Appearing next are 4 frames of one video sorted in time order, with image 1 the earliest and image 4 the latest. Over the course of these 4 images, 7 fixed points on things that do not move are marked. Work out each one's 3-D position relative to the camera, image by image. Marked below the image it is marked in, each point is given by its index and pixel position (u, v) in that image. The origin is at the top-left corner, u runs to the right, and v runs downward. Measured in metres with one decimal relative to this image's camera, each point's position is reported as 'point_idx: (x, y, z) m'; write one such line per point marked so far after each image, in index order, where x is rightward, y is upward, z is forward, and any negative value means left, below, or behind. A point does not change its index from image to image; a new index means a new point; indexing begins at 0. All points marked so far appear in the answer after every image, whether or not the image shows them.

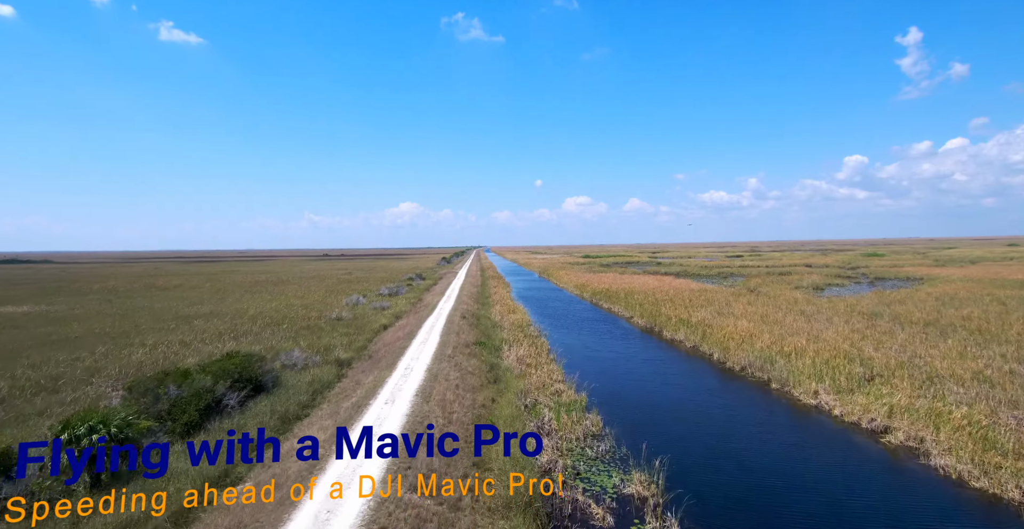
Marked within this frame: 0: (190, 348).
0: (-11.7, -3.1, +17.0) m
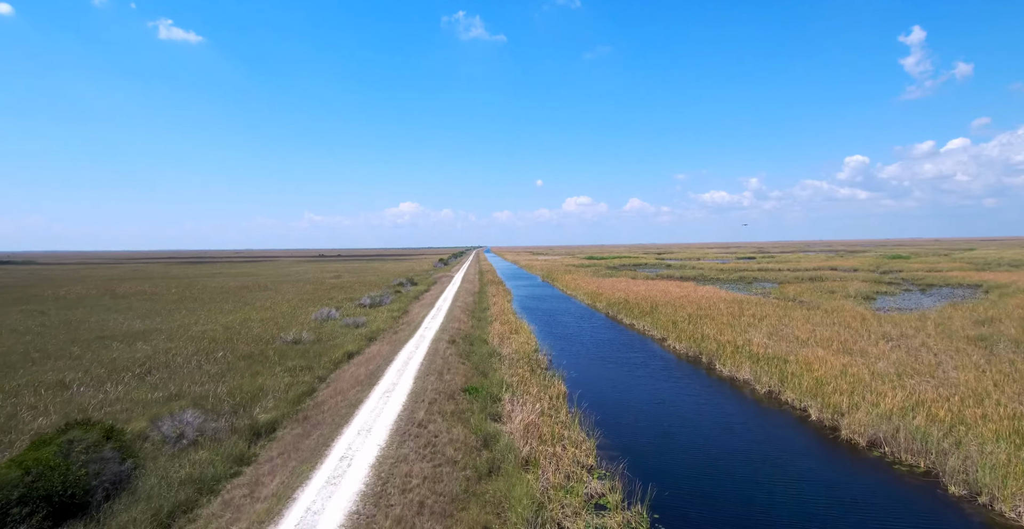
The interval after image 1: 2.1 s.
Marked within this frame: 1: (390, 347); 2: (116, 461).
0: (-11.6, -3.4, +12.1) m
1: (-4.4, -3.0, +17.0) m
2: (-6.4, -3.2, +7.6) m
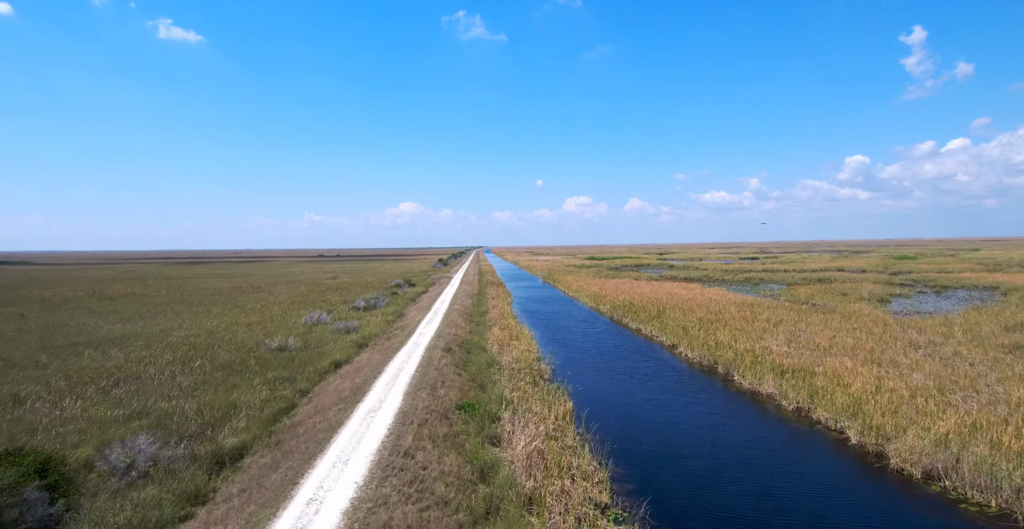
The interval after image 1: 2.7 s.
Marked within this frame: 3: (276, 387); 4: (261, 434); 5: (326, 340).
0: (-11.6, -3.5, +10.8) m
1: (-4.4, -3.1, +15.8) m
2: (-6.4, -3.3, +6.4) m
3: (-6.4, -3.4, +12.9) m
4: (-5.1, -3.5, +9.6) m
5: (-7.7, -3.1, +19.4) m
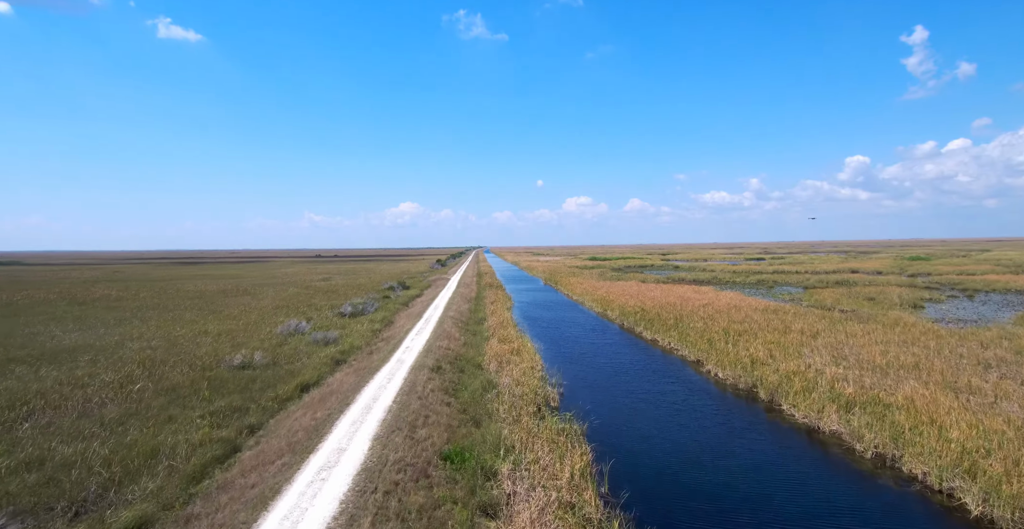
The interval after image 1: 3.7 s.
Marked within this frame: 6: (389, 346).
0: (-11.6, -3.6, +8.4) m
1: (-4.4, -3.2, +13.3) m
2: (-6.4, -3.4, +3.9) m
3: (-6.4, -3.5, +10.4) m
4: (-5.1, -3.6, +7.1) m
5: (-7.7, -3.2, +16.9) m
6: (-4.7, -3.1, +17.9) m
